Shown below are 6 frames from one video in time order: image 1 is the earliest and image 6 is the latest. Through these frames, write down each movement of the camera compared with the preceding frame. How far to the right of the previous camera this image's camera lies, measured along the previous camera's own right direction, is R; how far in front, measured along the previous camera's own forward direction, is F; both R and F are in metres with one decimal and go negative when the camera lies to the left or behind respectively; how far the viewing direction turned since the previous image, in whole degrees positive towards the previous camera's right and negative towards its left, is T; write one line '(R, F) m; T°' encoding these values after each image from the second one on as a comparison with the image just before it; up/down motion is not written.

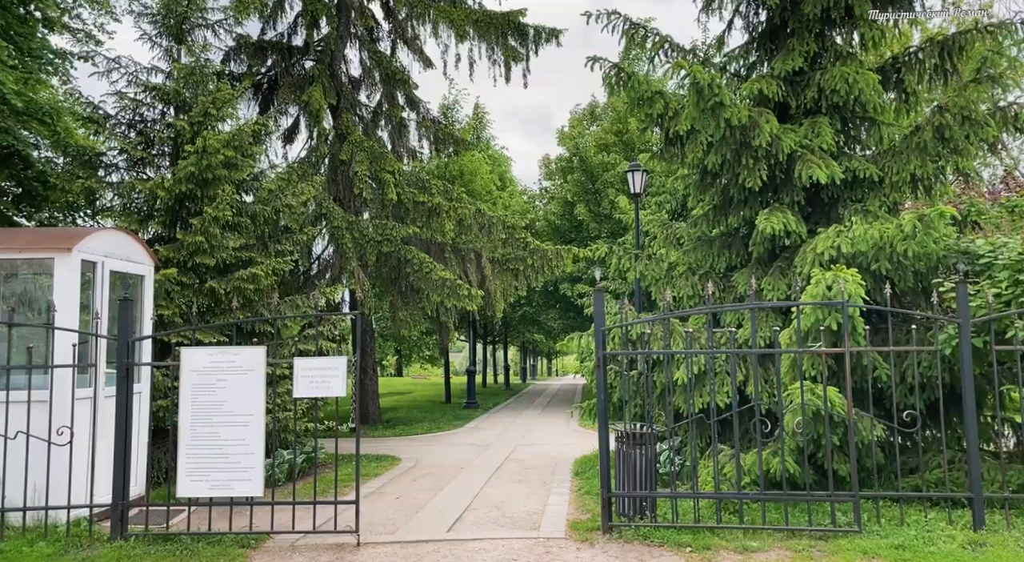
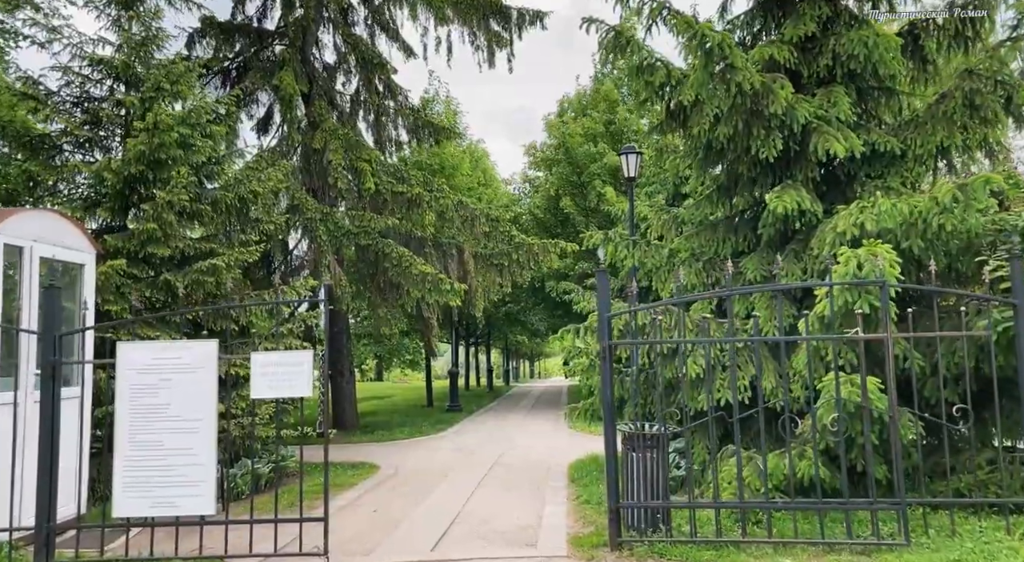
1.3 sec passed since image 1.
(-0.1, +0.9) m; +1°
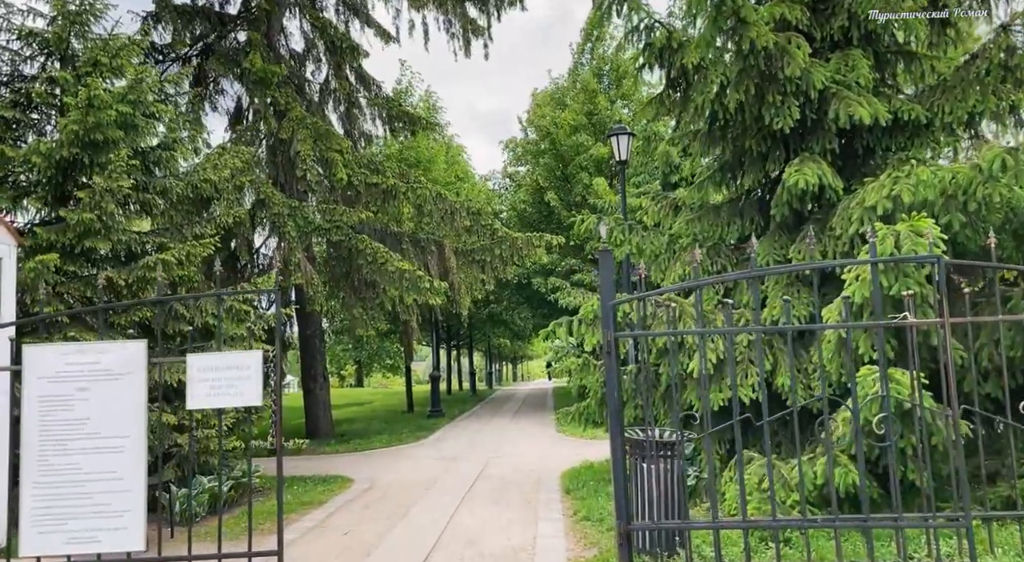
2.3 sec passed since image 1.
(0.0, +1.0) m; +1°
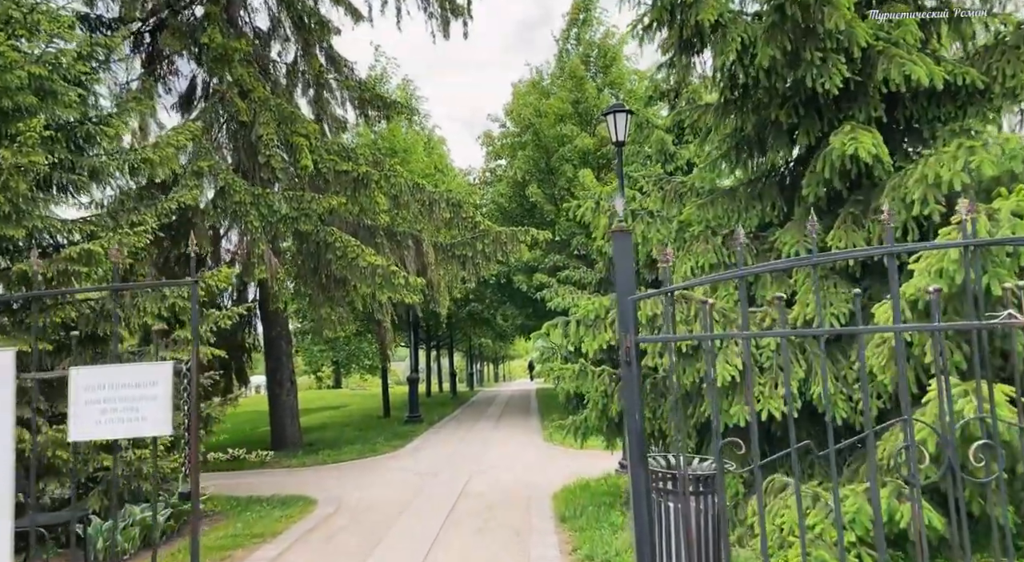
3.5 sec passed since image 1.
(-0.1, +1.2) m; +1°
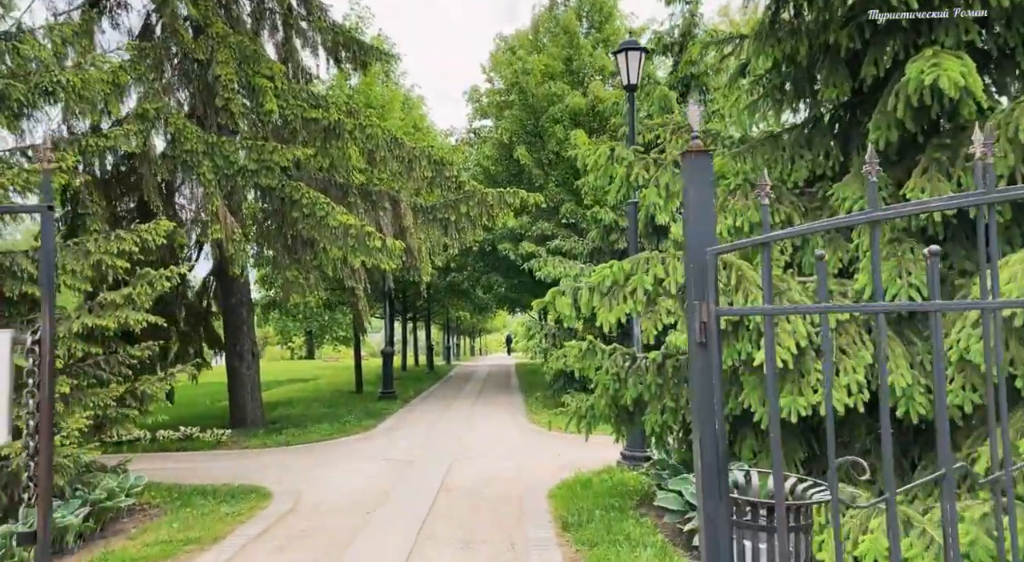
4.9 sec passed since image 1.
(-0.2, +1.3) m; +2°
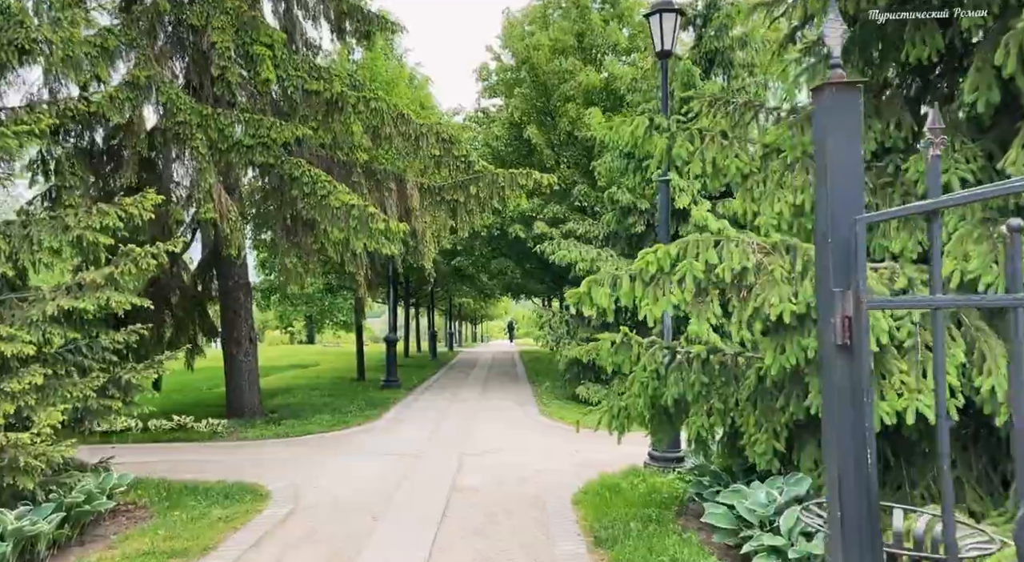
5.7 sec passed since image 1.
(-0.2, +0.7) m; 0°
